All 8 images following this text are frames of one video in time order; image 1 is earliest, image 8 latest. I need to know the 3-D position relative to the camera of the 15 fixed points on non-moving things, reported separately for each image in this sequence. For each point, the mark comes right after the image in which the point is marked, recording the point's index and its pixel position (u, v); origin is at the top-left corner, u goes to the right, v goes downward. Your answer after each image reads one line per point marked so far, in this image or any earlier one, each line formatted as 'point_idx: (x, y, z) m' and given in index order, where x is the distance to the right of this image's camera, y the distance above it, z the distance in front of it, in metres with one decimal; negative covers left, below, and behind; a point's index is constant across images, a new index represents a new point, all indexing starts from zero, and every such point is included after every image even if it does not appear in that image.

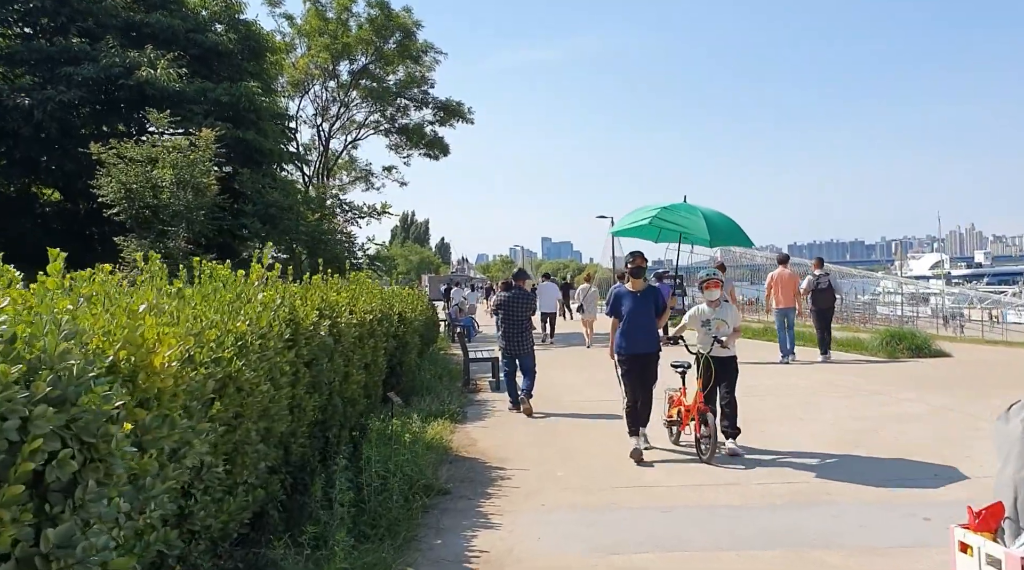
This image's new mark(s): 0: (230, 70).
0: (-6.0, +4.6, +19.4) m
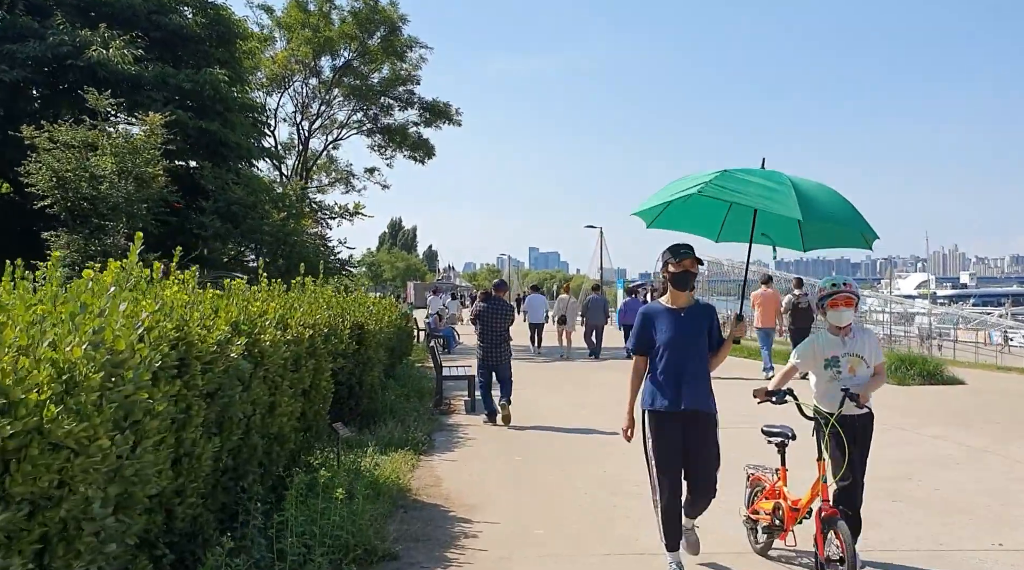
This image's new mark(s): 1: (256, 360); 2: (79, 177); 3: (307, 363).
0: (-6.2, +4.5, +18.0) m
1: (-1.5, -0.4, +5.2) m
2: (-5.5, +1.4, +11.4) m
3: (-1.4, -0.5, +6.2) m
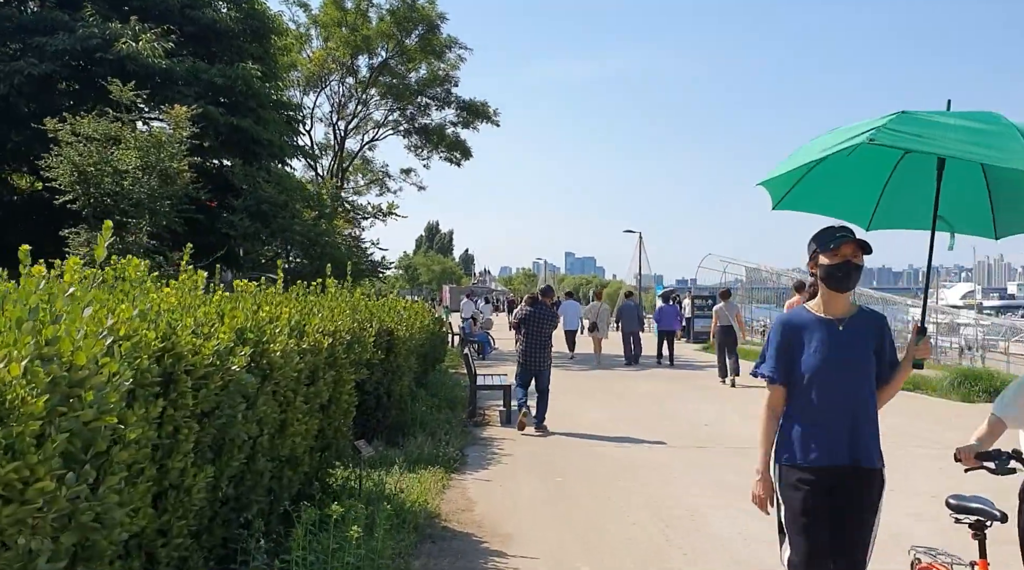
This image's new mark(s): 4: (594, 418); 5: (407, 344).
0: (-5.4, +4.5, +17.6) m
1: (-1.2, -0.5, +4.6) m
2: (-5.0, +1.4, +11.0) m
3: (-1.1, -0.5, +5.6) m
4: (+1.2, -1.9, +13.0) m
5: (-1.1, -0.6, +9.9) m
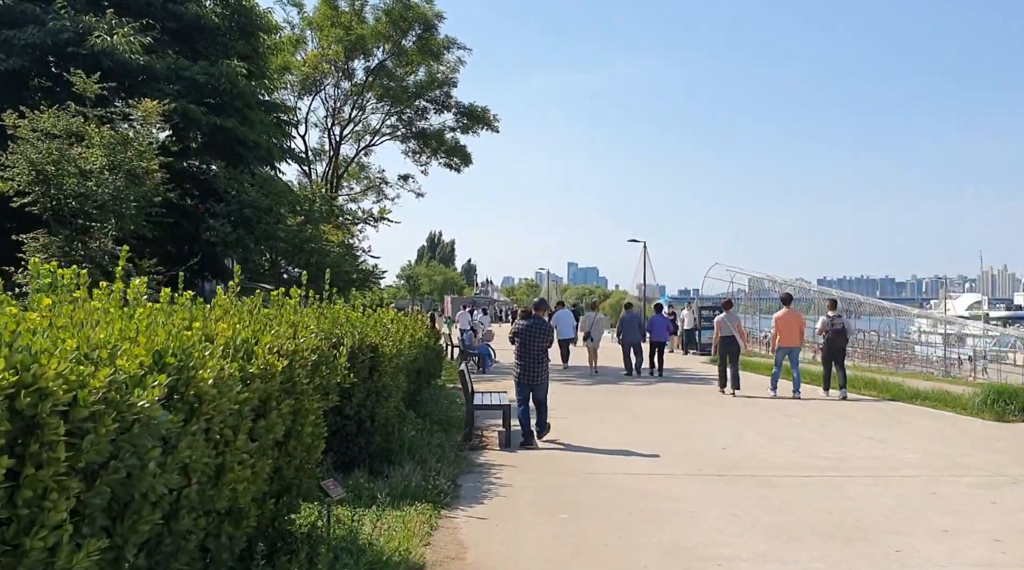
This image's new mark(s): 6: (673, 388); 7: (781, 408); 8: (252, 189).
0: (-5.4, +4.3, +16.6) m
1: (-1.3, -0.5, +3.6) m
2: (-5.0, +1.2, +10.0) m
3: (-1.2, -0.6, +4.6) m
4: (+1.2, -2.0, +12.0) m
5: (-1.1, -0.7, +9.0) m
6: (+3.5, -2.2, +19.6) m
7: (+4.6, -2.1, +15.5) m
8: (-4.1, +1.5, +14.4) m
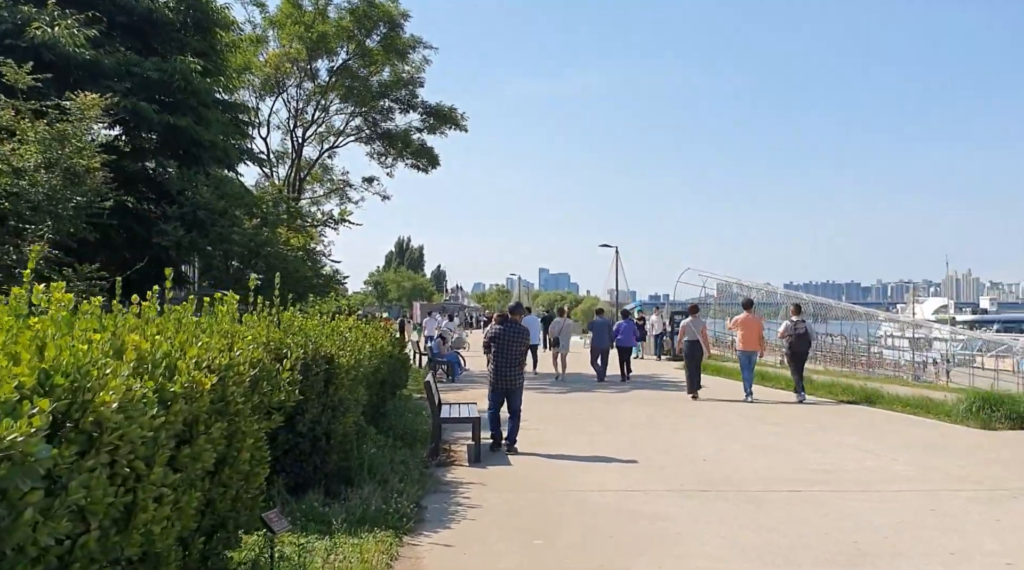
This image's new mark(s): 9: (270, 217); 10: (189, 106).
0: (-6.0, +4.2, +15.9) m
1: (-1.4, -0.5, +3.0) m
2: (-5.3, +1.2, +9.3) m
3: (-1.3, -0.6, +4.0) m
4: (+0.8, -2.1, +11.4) m
5: (-1.4, -0.8, +8.3) m
6: (+2.8, -2.3, +19.0) m
7: (+4.1, -2.2, +15.0) m
8: (-4.6, +1.4, +13.6) m
9: (-3.8, +1.1, +14.2) m
10: (-5.4, +3.0, +15.1) m
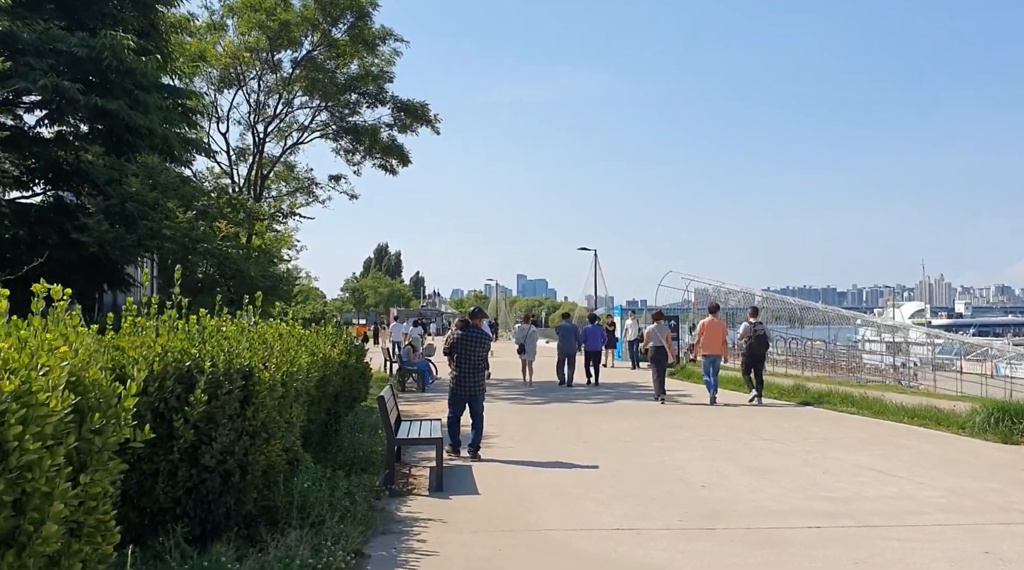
0: (-6.4, +4.2, +14.3) m
1: (-1.5, -0.4, +1.5) m
2: (-5.6, +1.2, +7.7) m
3: (-1.5, -0.6, +2.5) m
4: (+0.4, -2.1, +9.9) m
5: (-1.7, -0.8, +6.8) m
6: (+2.3, -2.4, +17.6) m
7: (+3.7, -2.2, +13.7) m
8: (-5.0, +1.4, +12.0) m
9: (-4.2, +1.0, +12.6) m
10: (-5.9, +3.0, +13.6) m
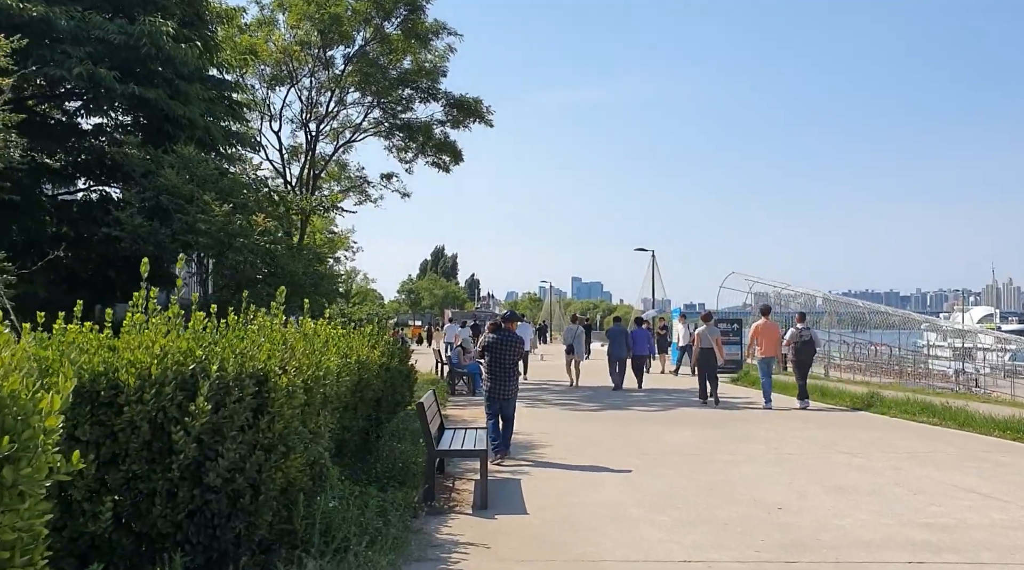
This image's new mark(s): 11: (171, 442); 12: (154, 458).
0: (-5.6, +4.2, +13.8) m
1: (-1.5, -0.4, +0.7) m
2: (-5.2, +1.2, +7.1) m
3: (-1.4, -0.5, +1.7) m
4: (+1.0, -2.0, +9.0) m
5: (-1.3, -0.7, +6.0) m
6: (+3.3, -2.4, +16.6) m
7: (+4.4, -2.2, +12.5) m
8: (-4.3, +1.5, +11.5) m
9: (-3.5, +1.1, +12.0) m
10: (-5.1, +3.0, +13.1) m
11: (-1.8, -0.8, +4.9) m
12: (-1.9, -0.9, +4.9) m
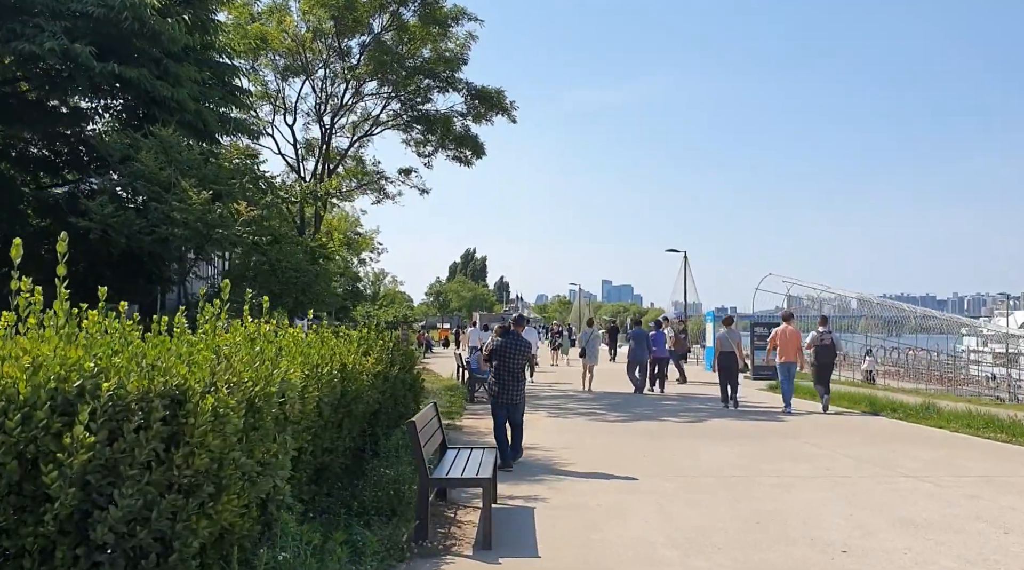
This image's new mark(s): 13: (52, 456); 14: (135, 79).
0: (-5.3, +4.2, +12.7) m
1: (-1.7, -0.3, -0.6) m
2: (-5.1, +1.3, +6.0) m
3: (-1.5, -0.5, +0.4) m
4: (+1.1, -2.0, +7.7) m
5: (-1.3, -0.7, +4.8) m
6: (+3.7, -2.4, +15.1) m
7: (+4.6, -2.2, +11.1) m
8: (-4.1, +1.5, +10.3) m
9: (-3.3, +1.1, +10.8) m
10: (-4.8, +3.0, +11.9) m
11: (-1.9, -0.8, +3.6) m
12: (-2.0, -0.9, +3.7) m
13: (-1.8, -0.7, +3.6) m
14: (-4.7, +2.6, +11.2) m
